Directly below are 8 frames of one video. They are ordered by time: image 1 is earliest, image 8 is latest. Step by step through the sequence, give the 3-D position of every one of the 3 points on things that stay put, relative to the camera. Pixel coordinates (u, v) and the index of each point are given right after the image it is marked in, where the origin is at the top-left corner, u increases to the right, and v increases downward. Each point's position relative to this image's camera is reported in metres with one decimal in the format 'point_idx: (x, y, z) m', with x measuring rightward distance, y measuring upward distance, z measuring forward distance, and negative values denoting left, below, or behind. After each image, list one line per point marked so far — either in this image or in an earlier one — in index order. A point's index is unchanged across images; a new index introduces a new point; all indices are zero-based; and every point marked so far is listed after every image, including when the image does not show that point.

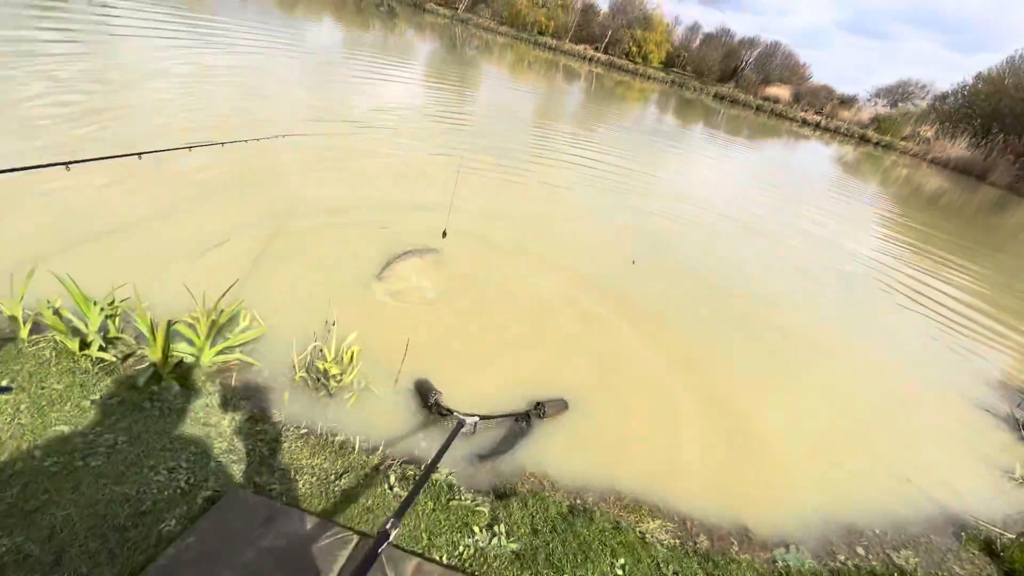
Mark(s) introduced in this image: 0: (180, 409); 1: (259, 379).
0: (-2.3, -0.9, +3.4) m
1: (-2.2, -0.8, +4.2) m
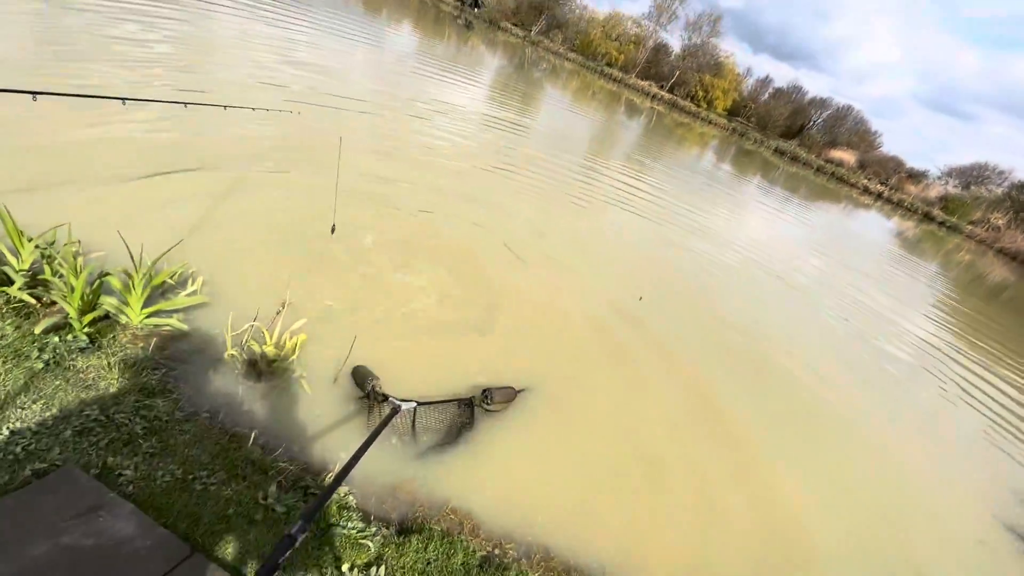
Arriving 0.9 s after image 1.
0: (-2.8, -0.5, +3.1) m
1: (-2.6, -0.5, +3.9) m
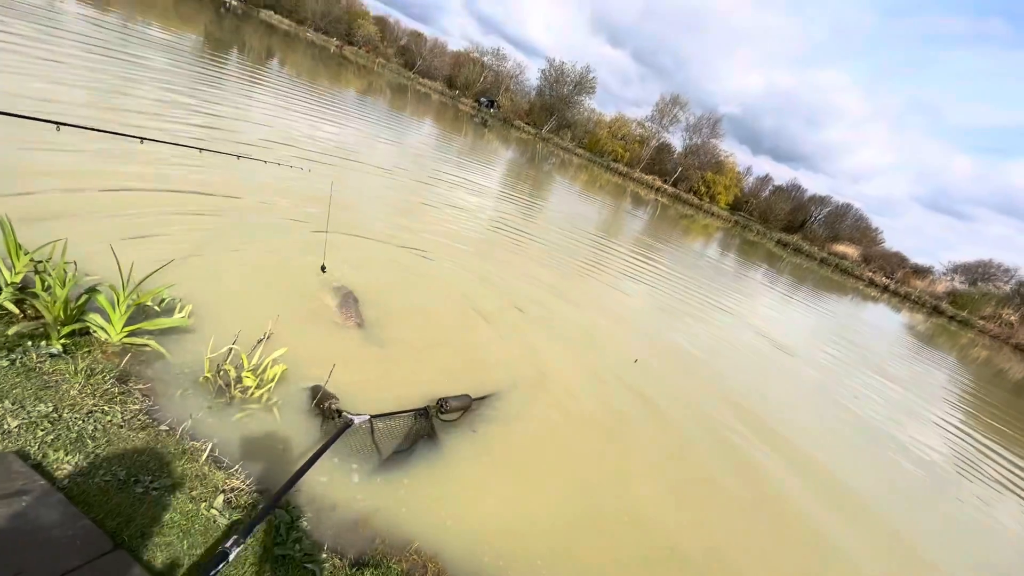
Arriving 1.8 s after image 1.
0: (-3.0, -0.5, +3.0) m
1: (-2.7, -0.6, +3.8) m
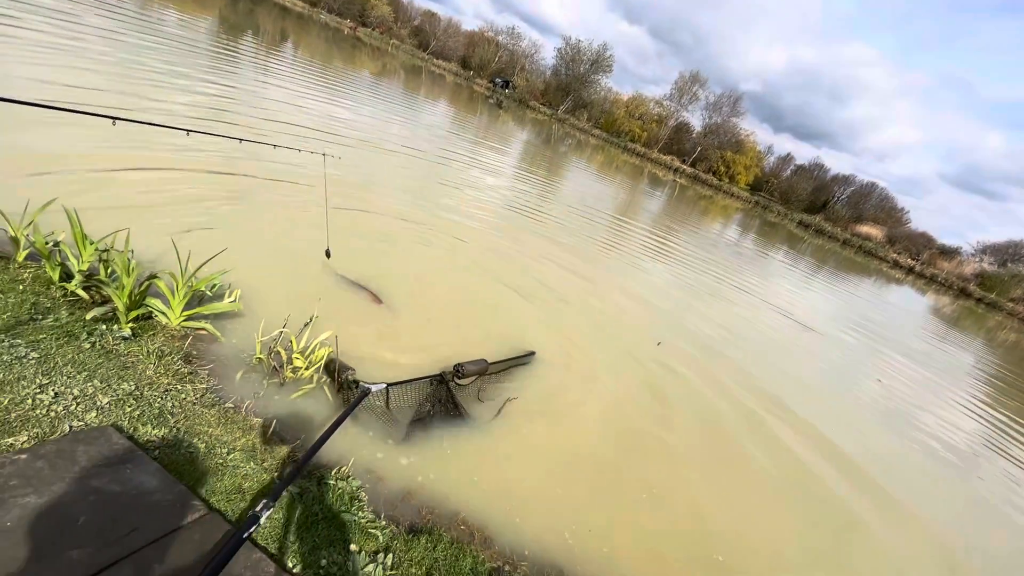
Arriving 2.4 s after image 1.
0: (-2.7, -0.4, +3.3) m
1: (-2.4, -0.5, +4.1) m
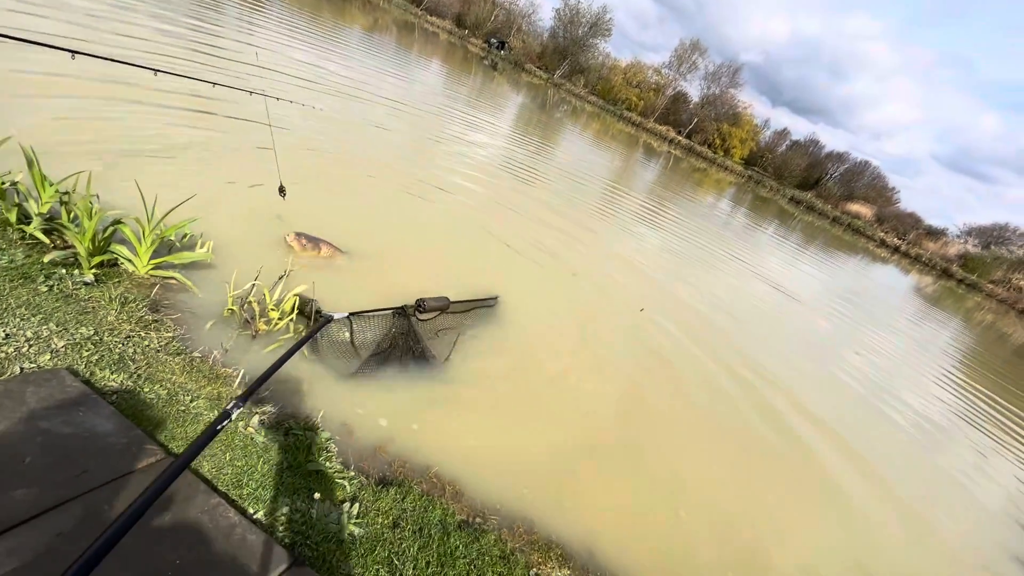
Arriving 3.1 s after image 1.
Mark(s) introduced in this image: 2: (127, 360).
0: (-2.9, 0.0, +3.1) m
1: (-2.6, -0.1, +4.0) m
2: (-2.2, -0.4, +2.8) m
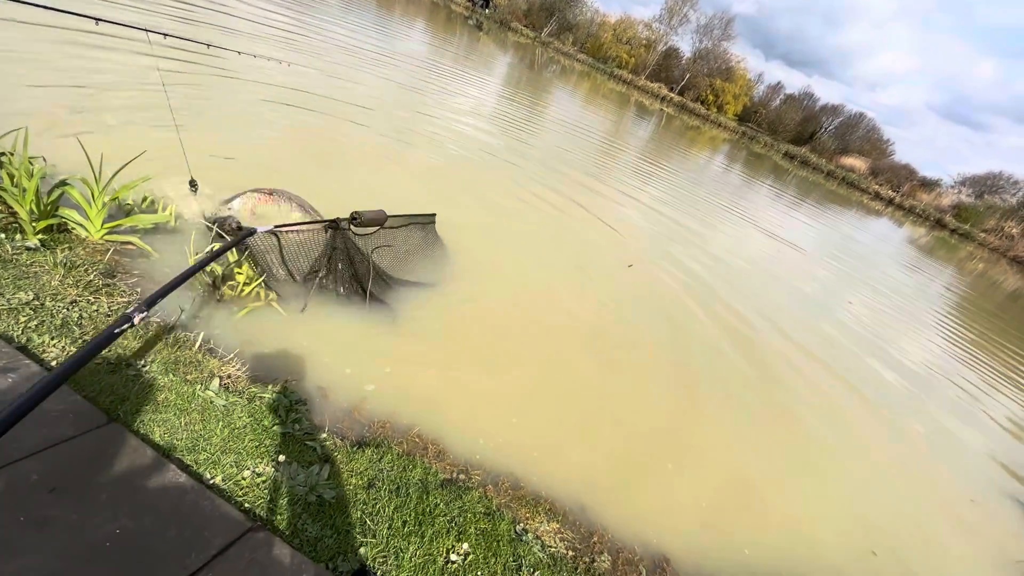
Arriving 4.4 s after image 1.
0: (-3.0, +0.2, +2.9) m
1: (-2.8, +0.2, +3.7) m
2: (-2.4, -0.2, +2.6) m
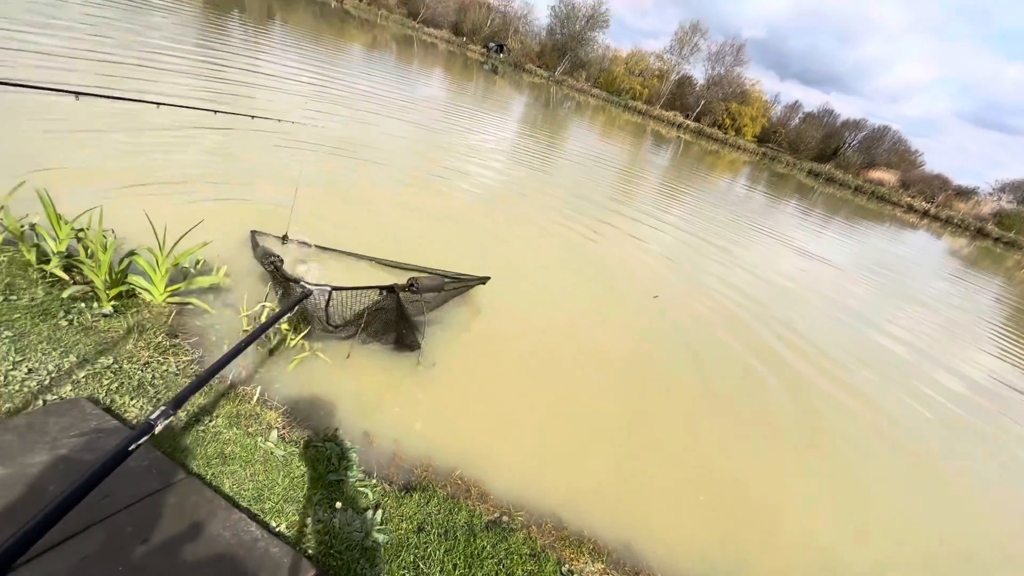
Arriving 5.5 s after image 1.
0: (-2.8, -0.3, +3.2) m
1: (-2.5, -0.3, +4.0) m
2: (-2.2, -0.6, +2.9) m
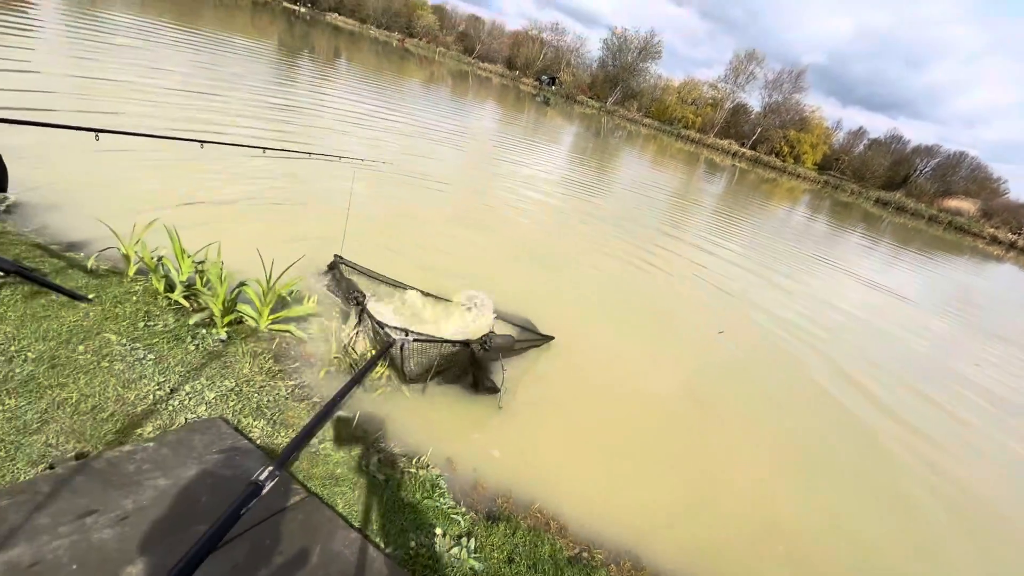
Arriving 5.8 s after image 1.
0: (-2.2, -0.5, +3.6) m
1: (-1.9, -0.5, +4.4) m
2: (-1.6, -0.8, +3.2) m
